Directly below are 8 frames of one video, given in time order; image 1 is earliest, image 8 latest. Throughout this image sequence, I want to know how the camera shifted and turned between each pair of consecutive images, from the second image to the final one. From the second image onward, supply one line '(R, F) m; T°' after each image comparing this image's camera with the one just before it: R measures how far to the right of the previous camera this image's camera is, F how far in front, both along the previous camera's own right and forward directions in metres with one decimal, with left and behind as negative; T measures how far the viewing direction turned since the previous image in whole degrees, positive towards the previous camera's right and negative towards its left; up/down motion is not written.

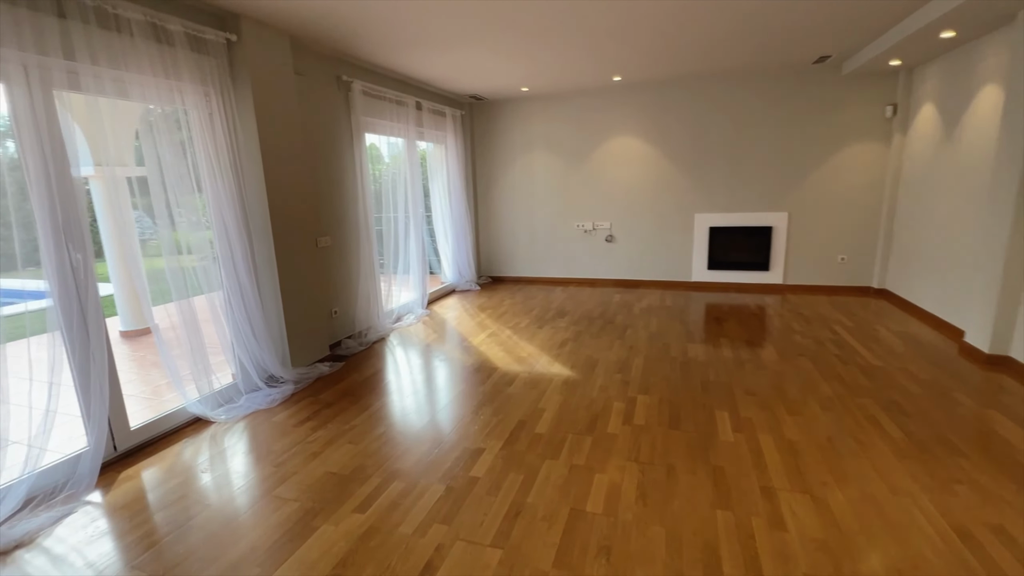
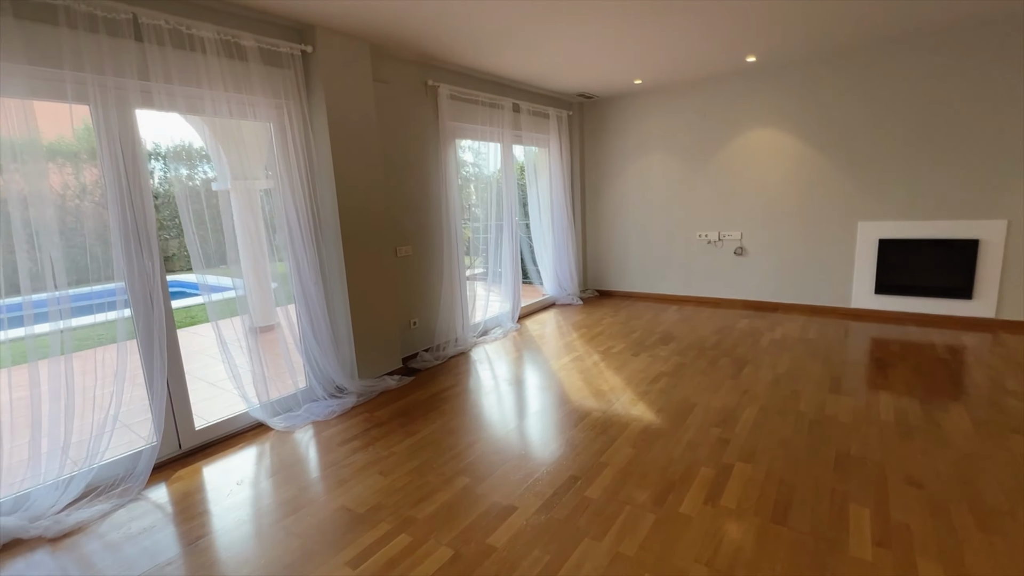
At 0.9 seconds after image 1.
(+0.4, +0.5) m; -17°
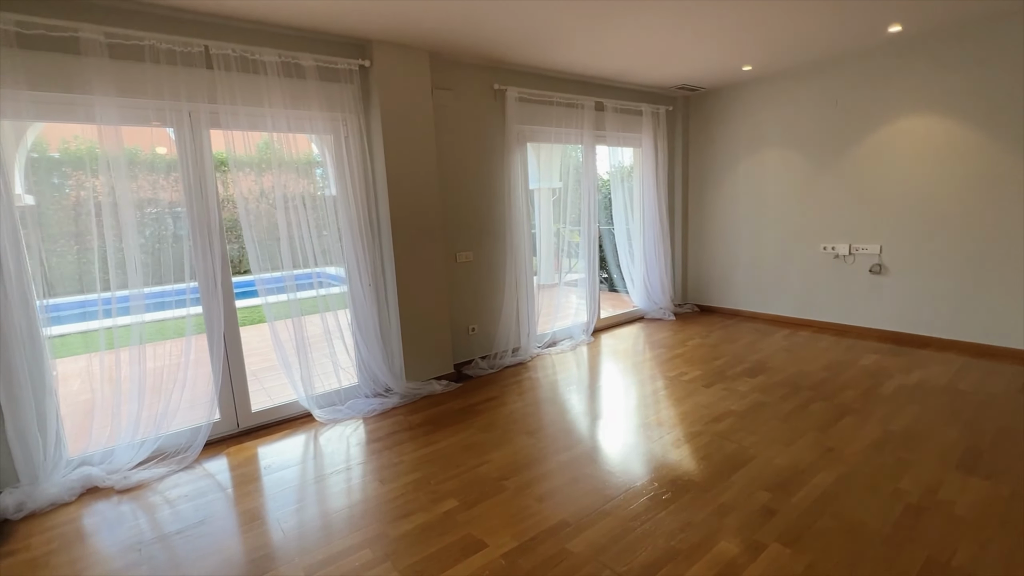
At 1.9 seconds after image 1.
(+0.6, +0.3) m; -17°
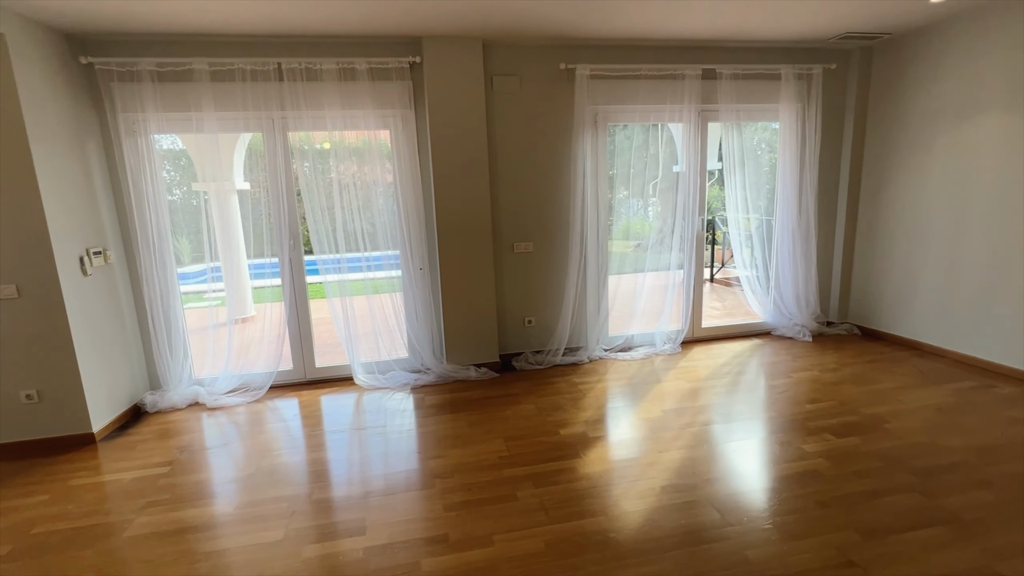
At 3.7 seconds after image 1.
(+1.3, +0.4) m; -26°
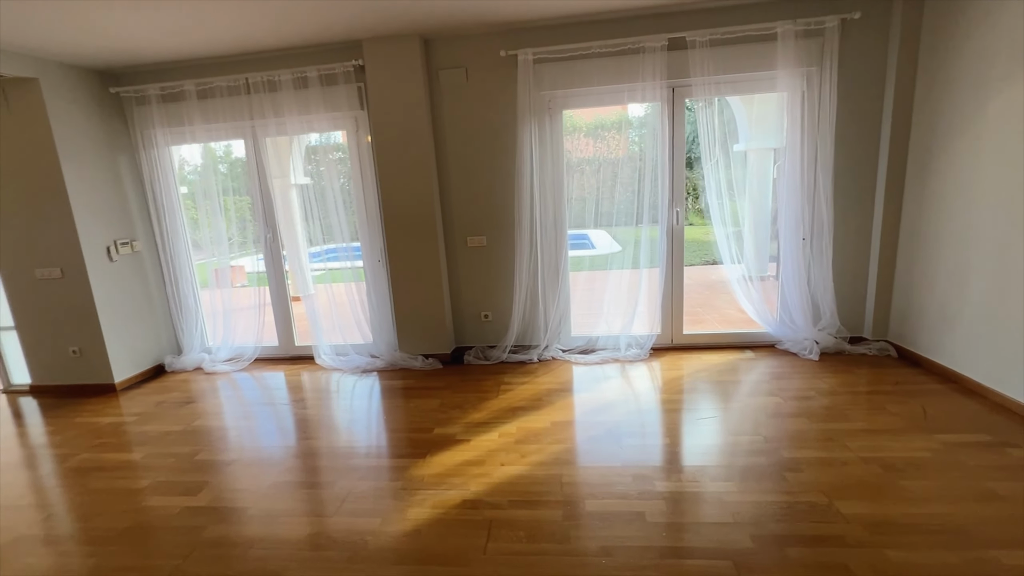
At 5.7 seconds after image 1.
(+1.6, +0.3) m; -17°
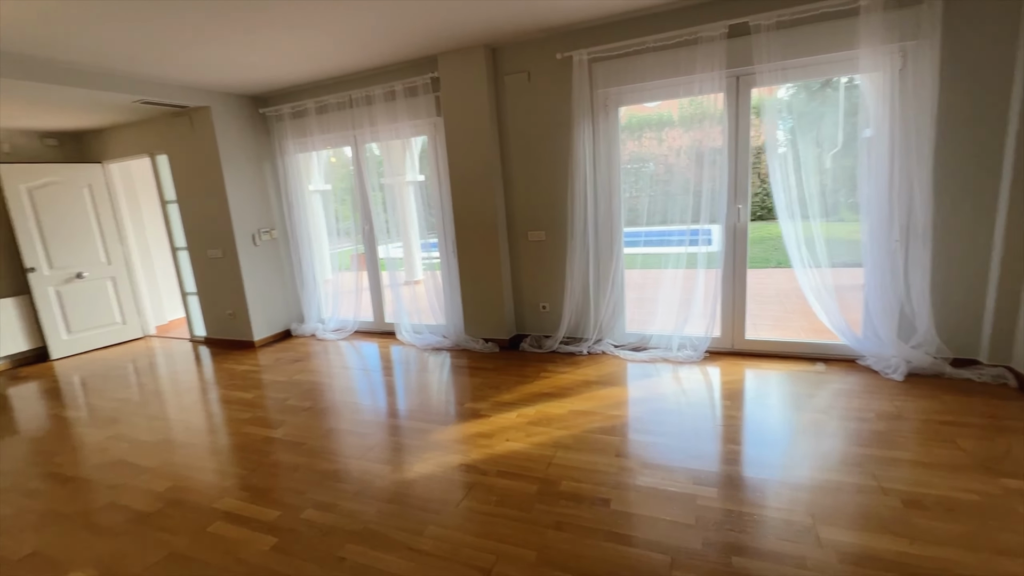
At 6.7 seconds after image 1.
(+0.7, -0.1) m; -16°
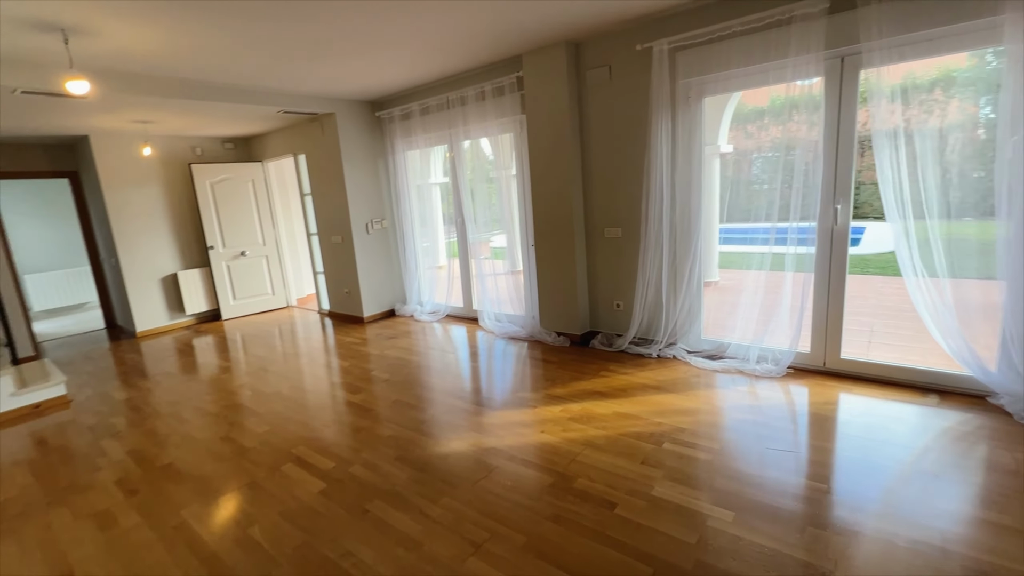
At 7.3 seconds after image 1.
(+0.5, 0.0) m; -15°
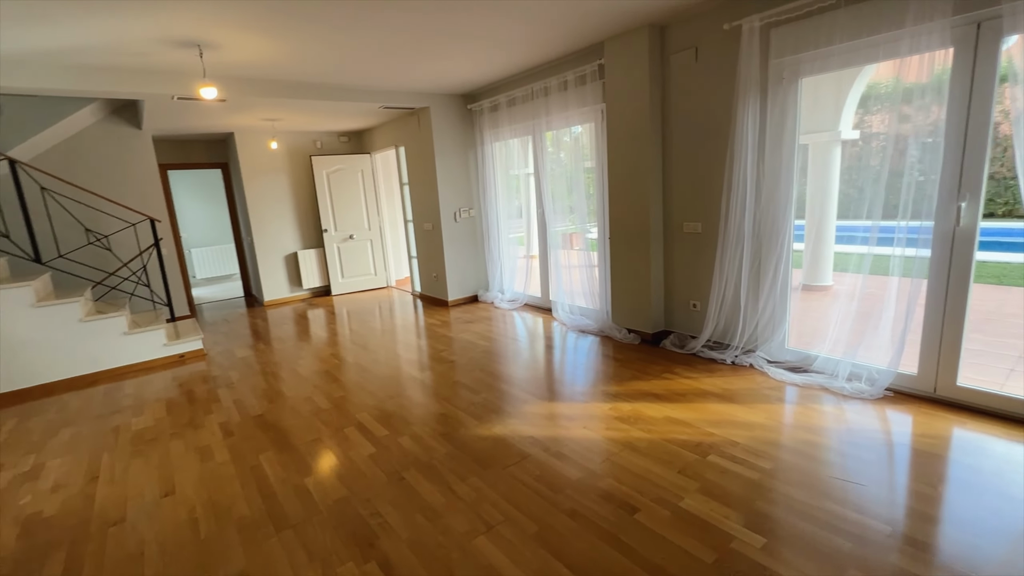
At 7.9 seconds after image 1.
(+0.3, 0.0) m; -13°
